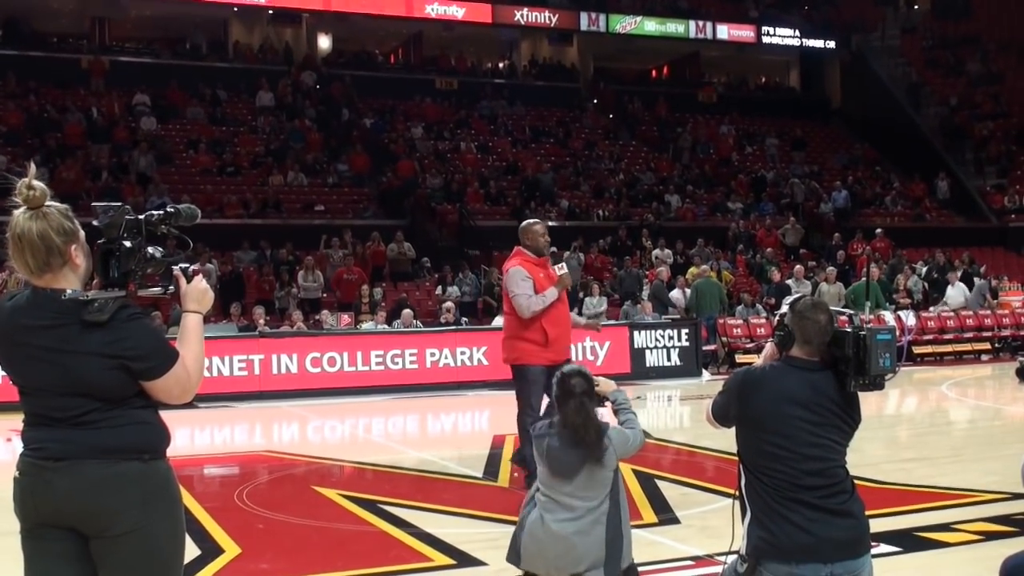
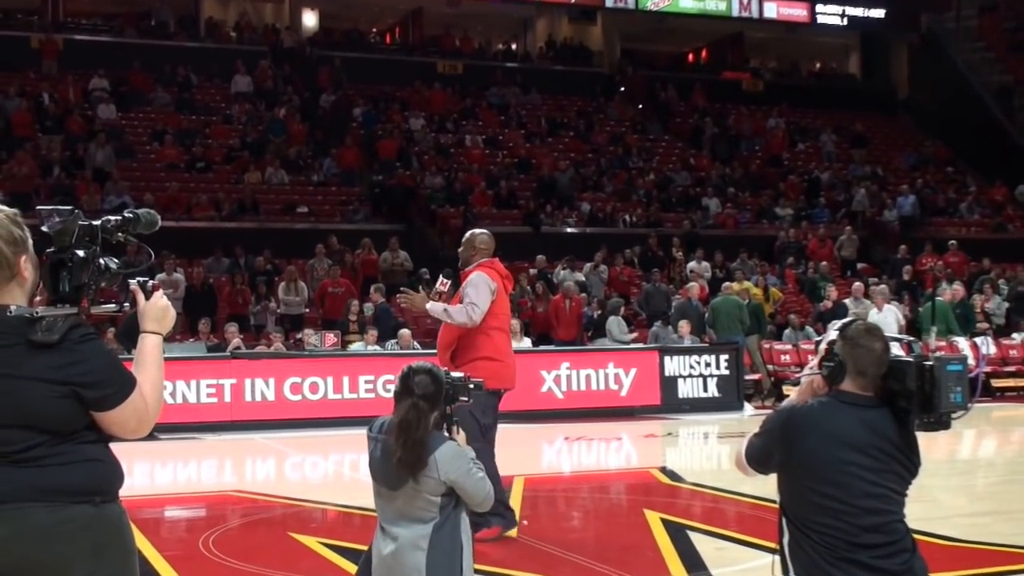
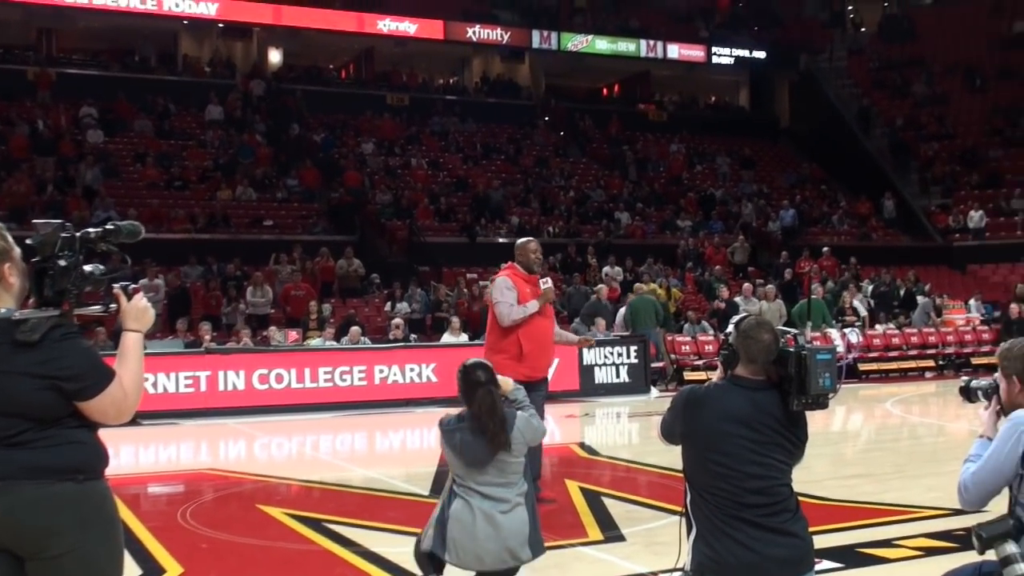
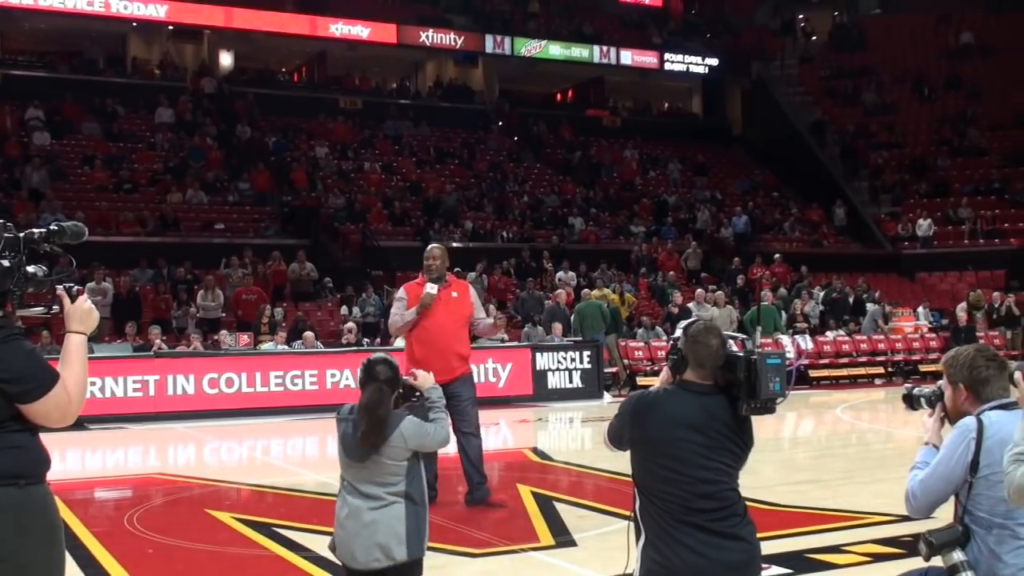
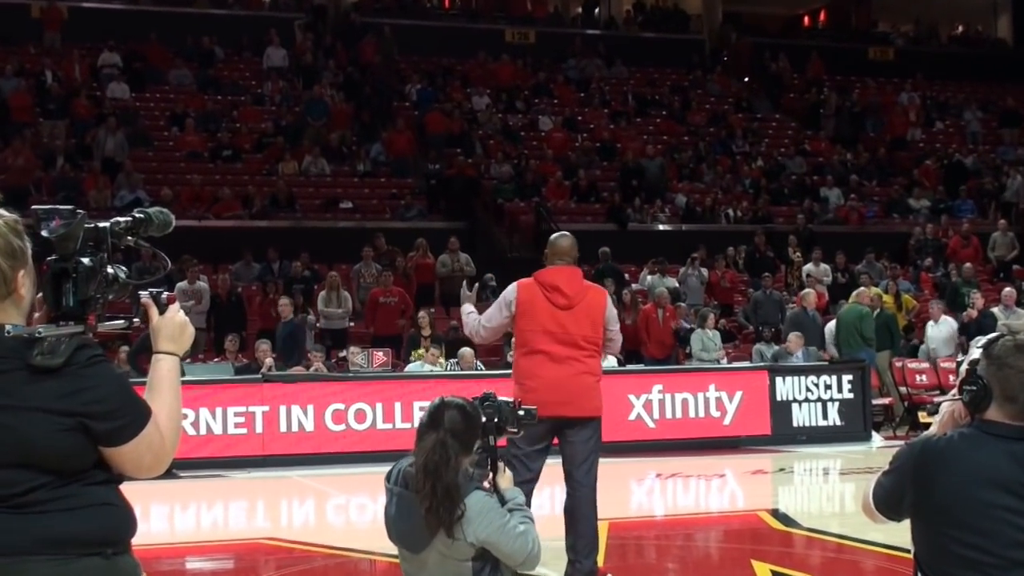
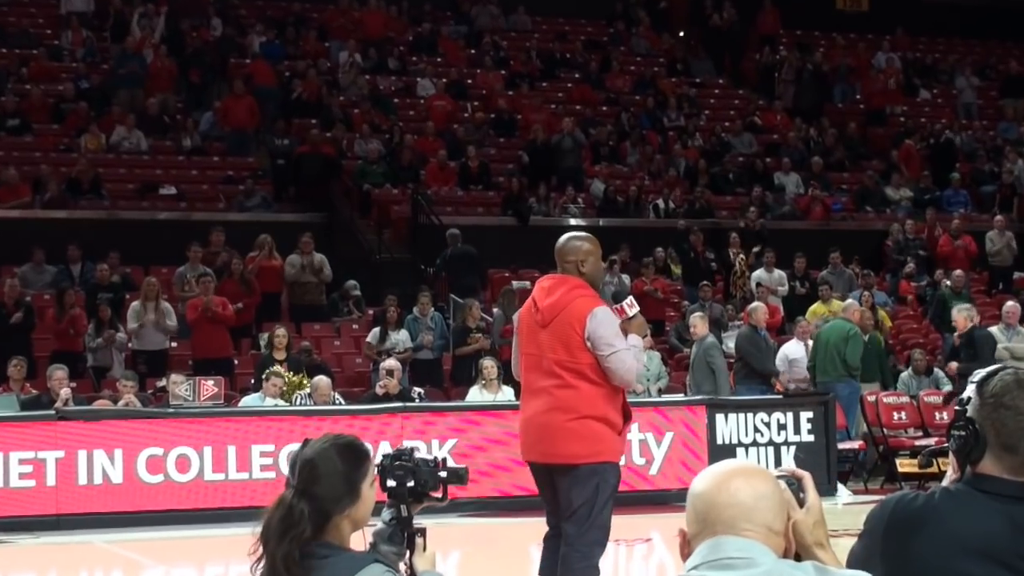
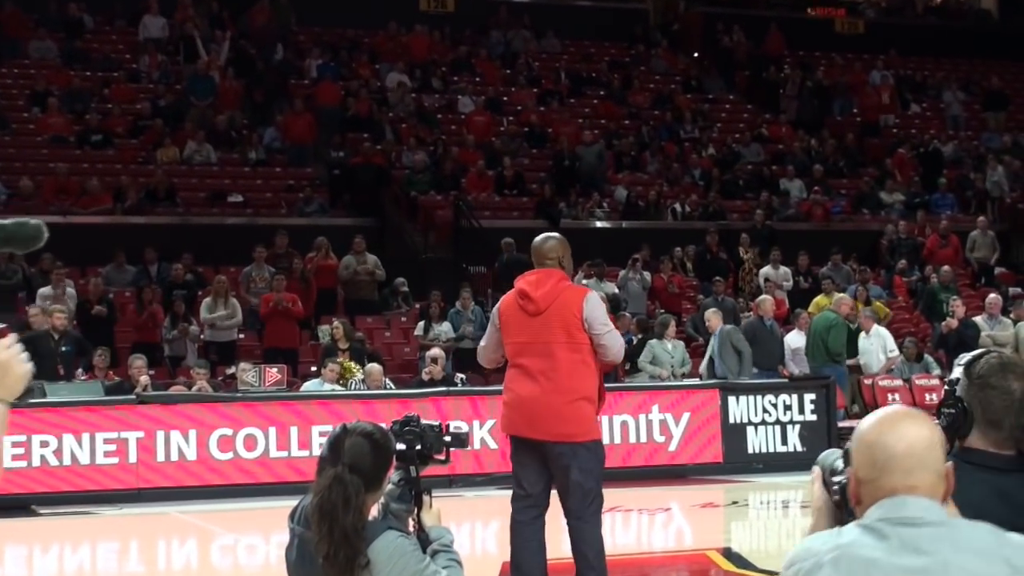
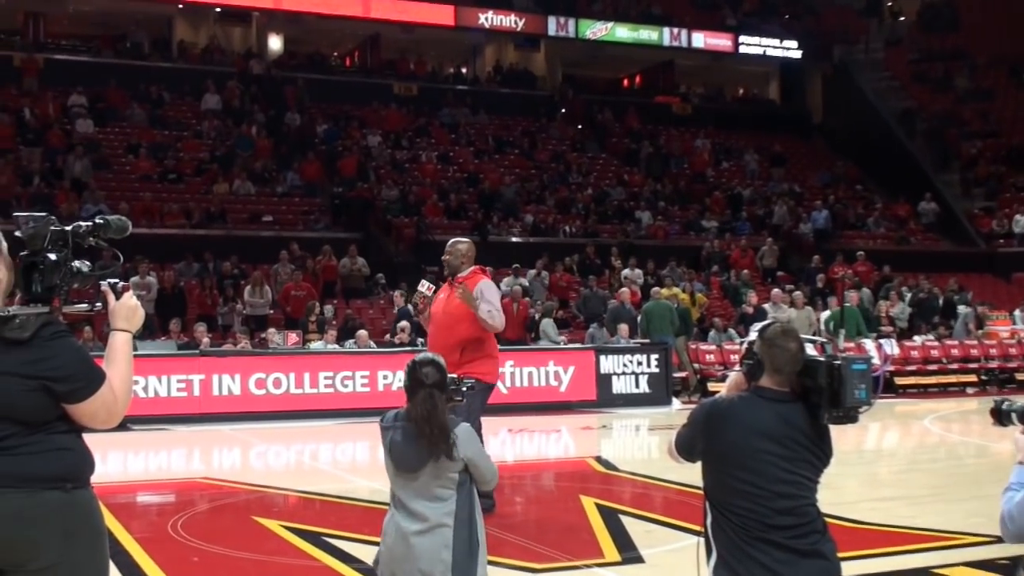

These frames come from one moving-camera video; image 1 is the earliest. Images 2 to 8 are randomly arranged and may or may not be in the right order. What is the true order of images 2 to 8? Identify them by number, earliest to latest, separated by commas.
3, 4, 8, 2, 5, 7, 6
